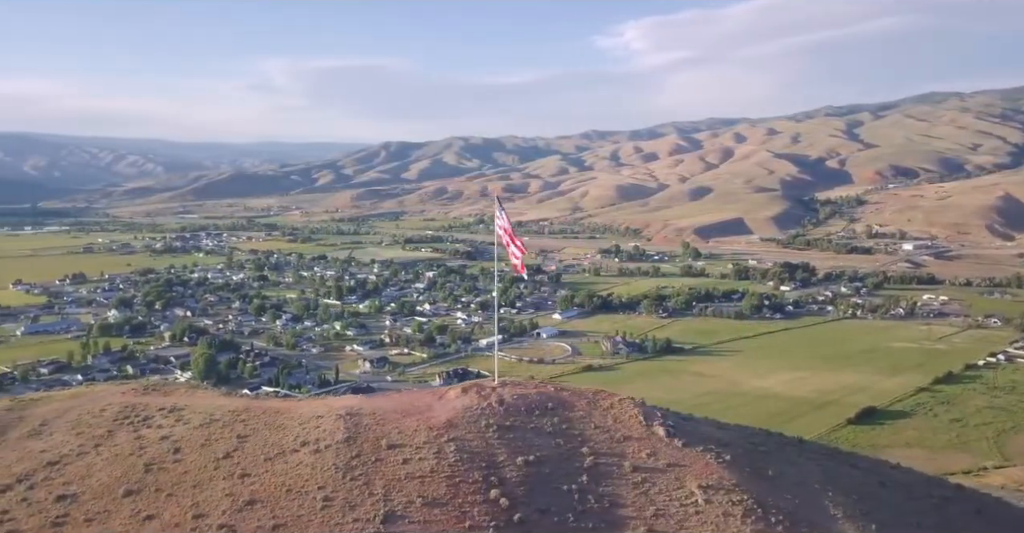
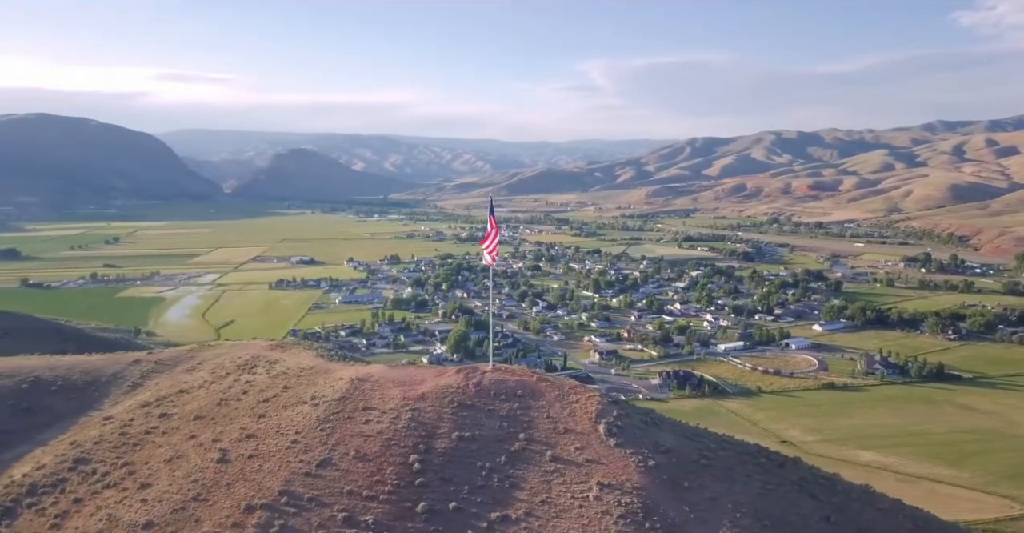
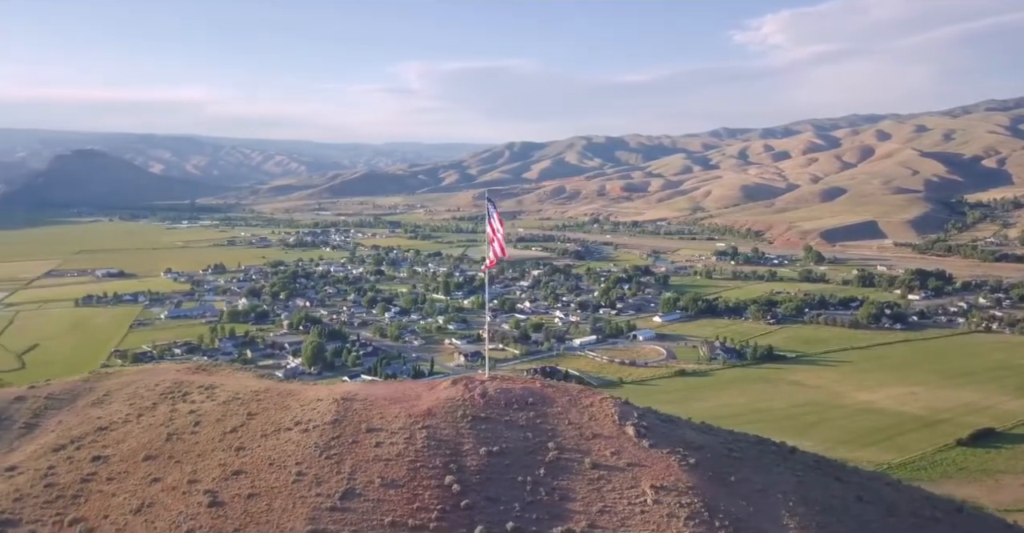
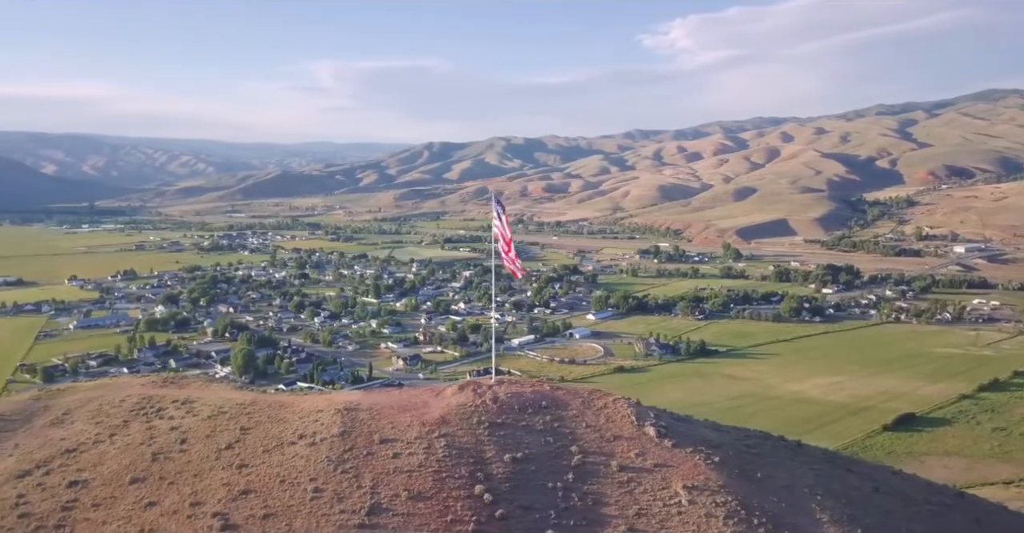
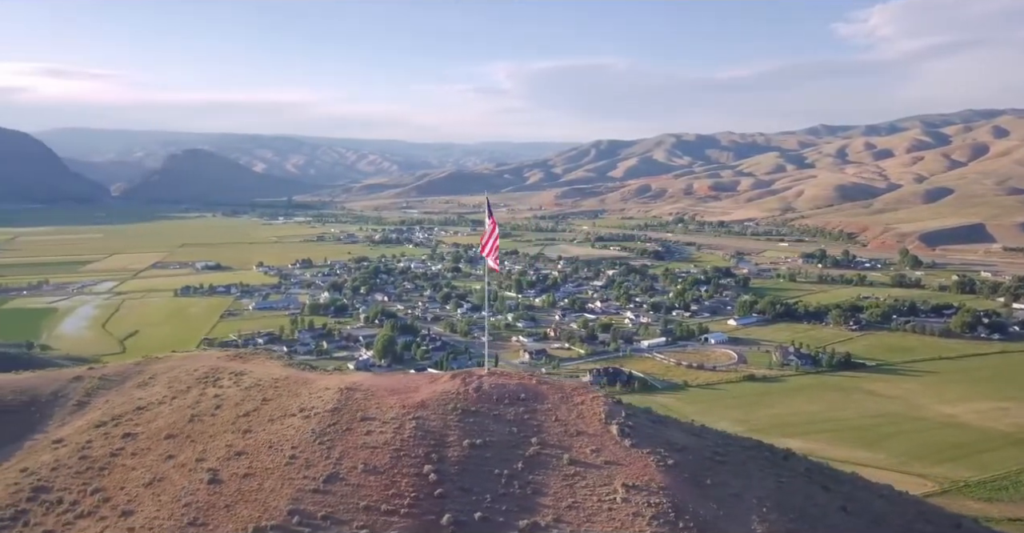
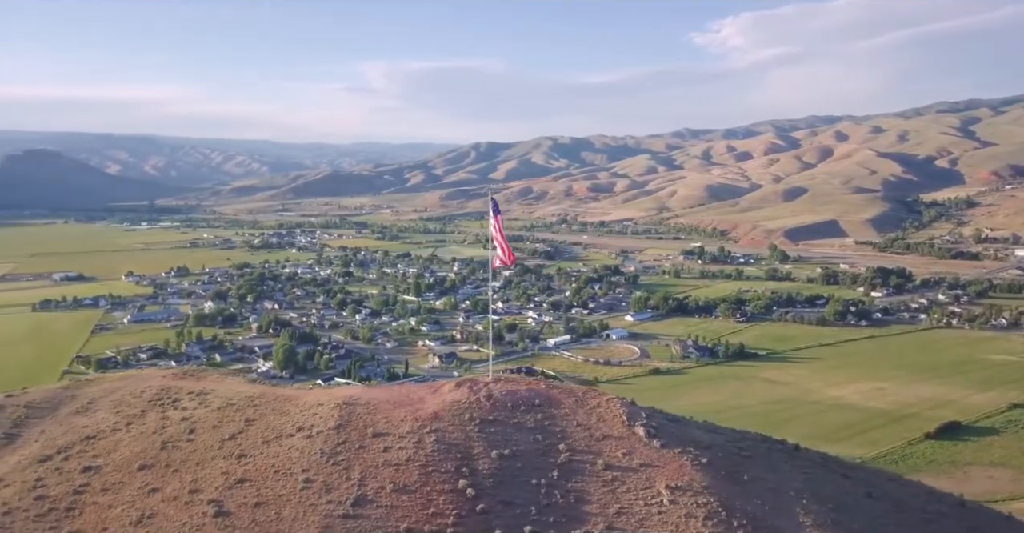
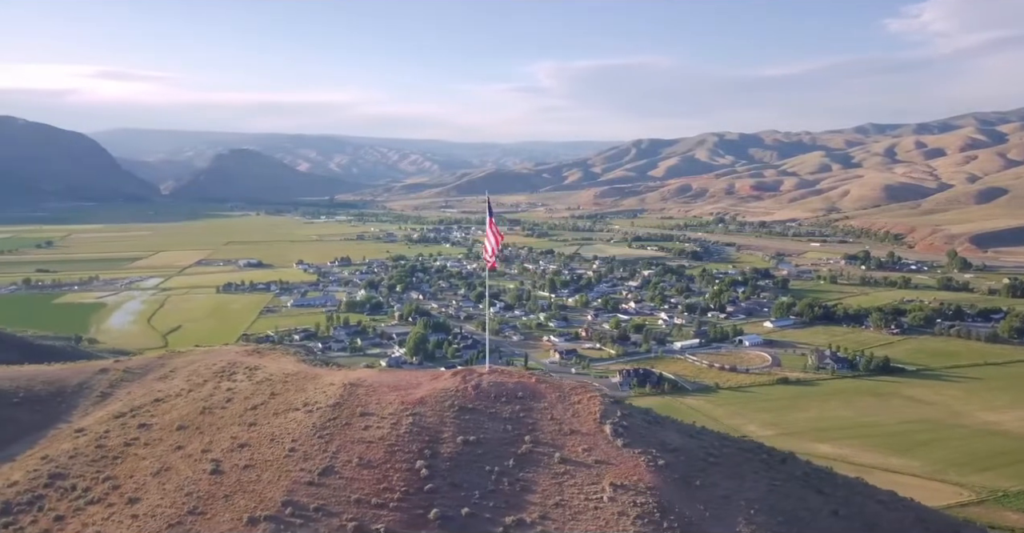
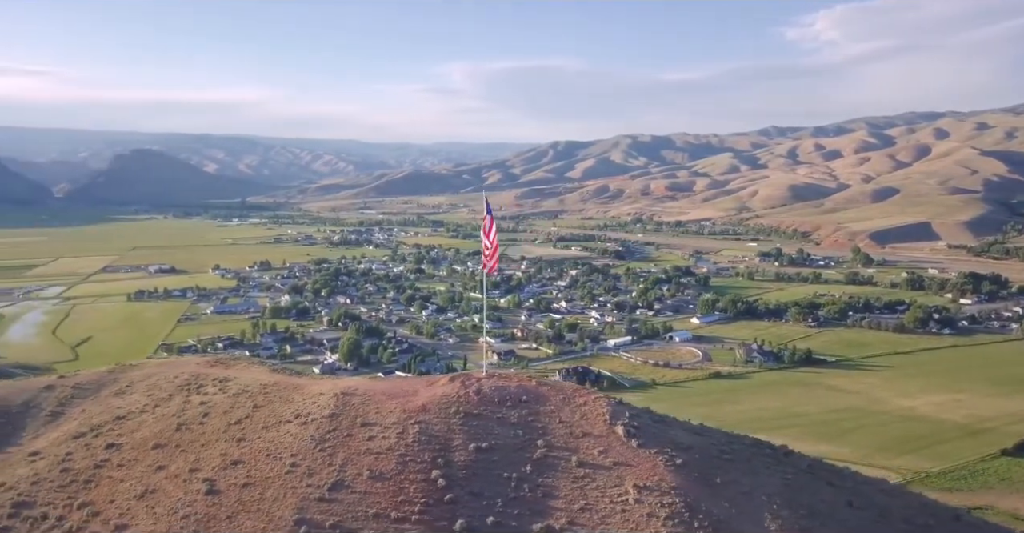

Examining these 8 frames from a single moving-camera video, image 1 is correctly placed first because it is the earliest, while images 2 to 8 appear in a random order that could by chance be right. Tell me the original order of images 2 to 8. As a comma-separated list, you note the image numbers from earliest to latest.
4, 6, 3, 8, 5, 7, 2
